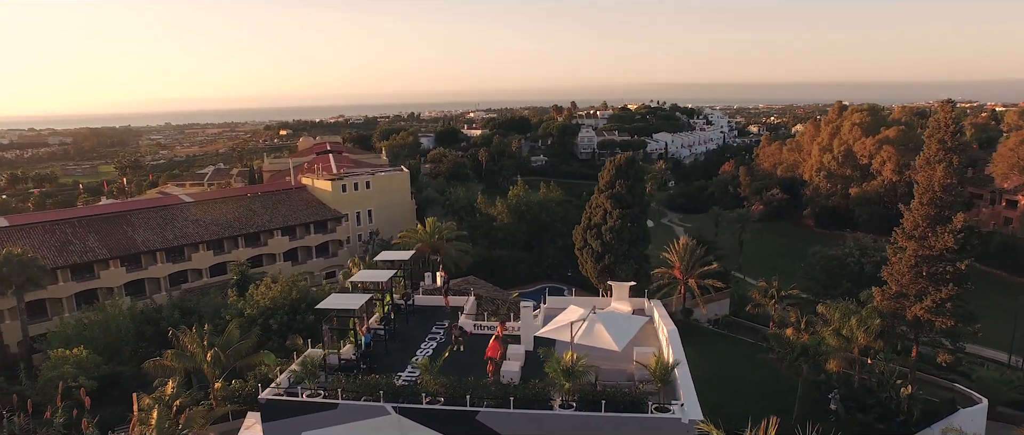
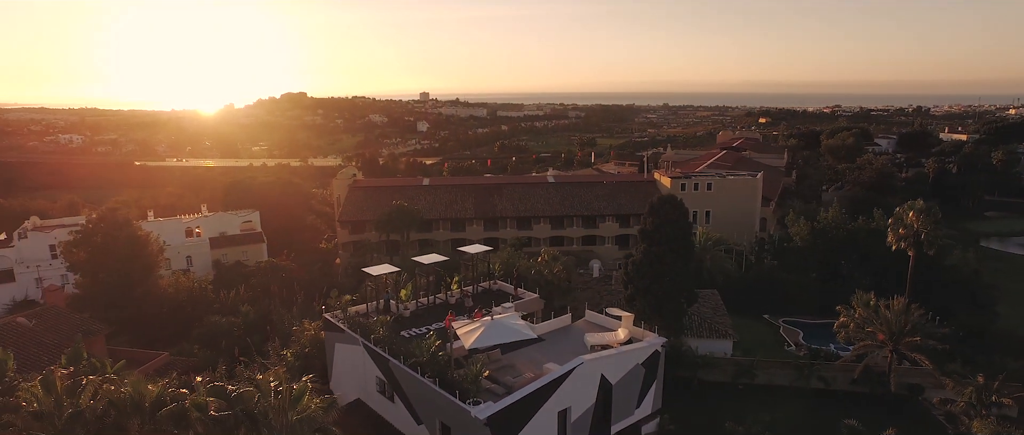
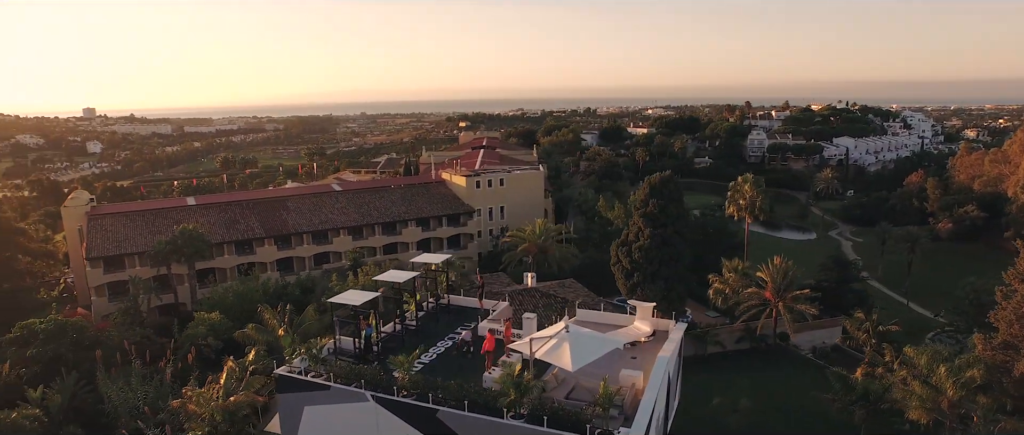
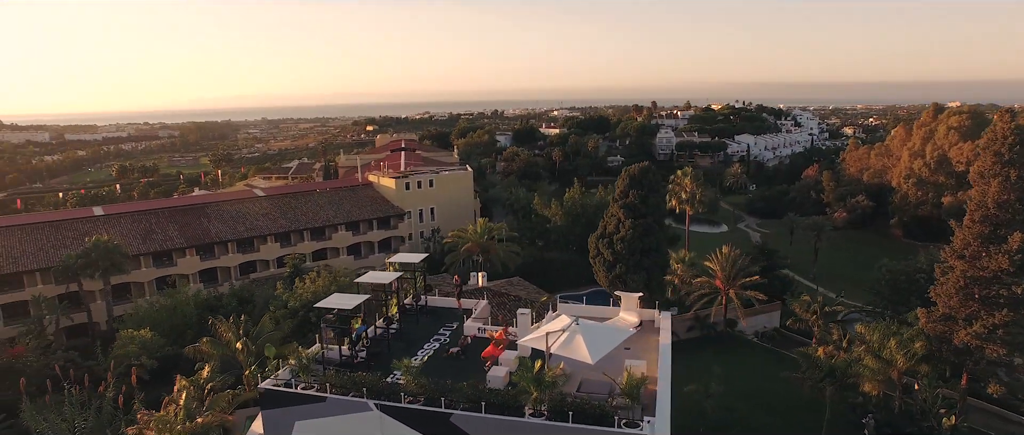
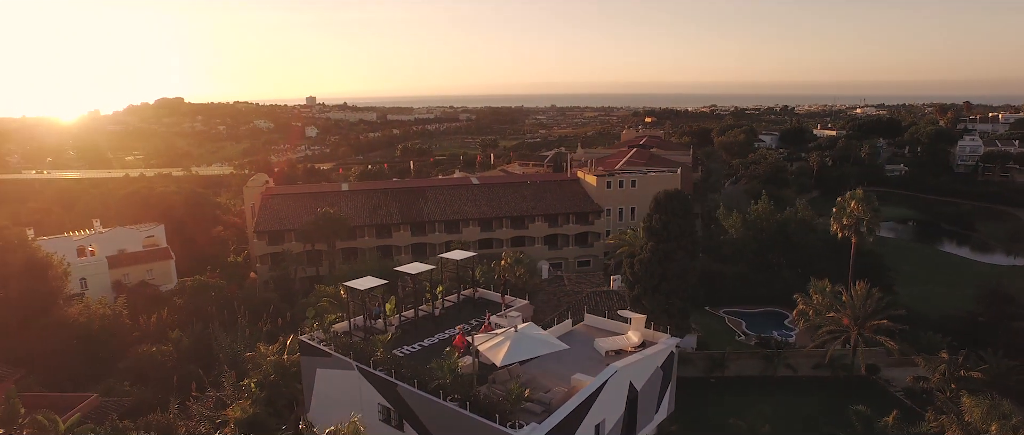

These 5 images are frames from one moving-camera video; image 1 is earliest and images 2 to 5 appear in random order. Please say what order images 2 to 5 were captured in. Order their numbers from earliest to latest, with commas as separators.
4, 3, 5, 2
